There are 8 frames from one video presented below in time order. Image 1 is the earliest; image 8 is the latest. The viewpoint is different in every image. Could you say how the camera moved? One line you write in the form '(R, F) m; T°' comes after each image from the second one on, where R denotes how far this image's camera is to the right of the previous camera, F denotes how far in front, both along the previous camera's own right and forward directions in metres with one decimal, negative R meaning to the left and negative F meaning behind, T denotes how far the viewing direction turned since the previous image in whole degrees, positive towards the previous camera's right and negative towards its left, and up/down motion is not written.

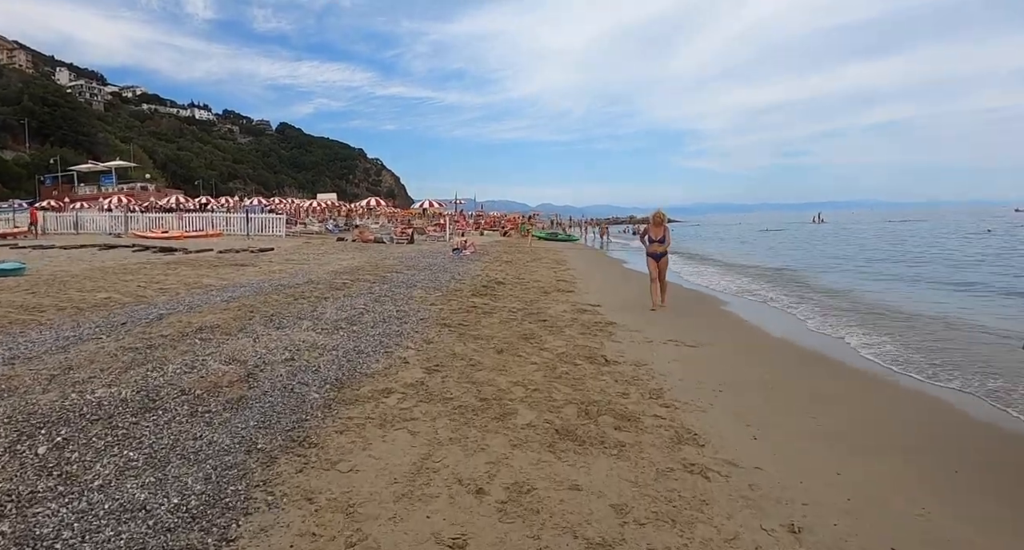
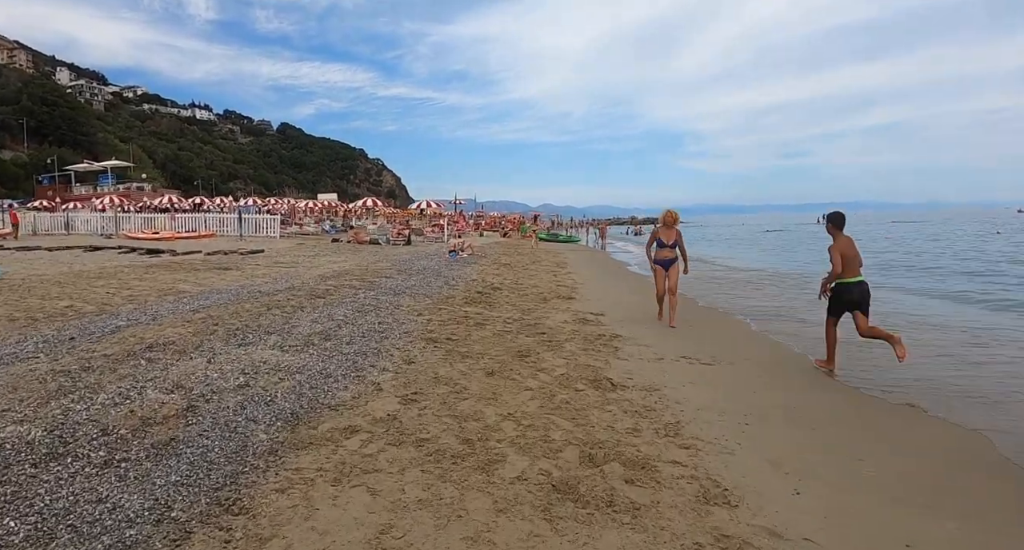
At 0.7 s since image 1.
(+0.1, +0.9) m; 0°
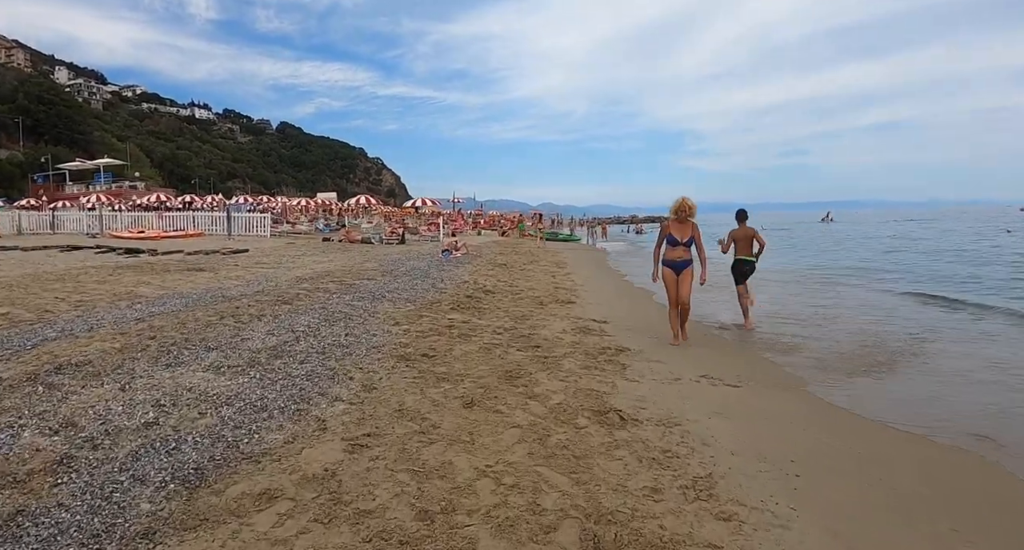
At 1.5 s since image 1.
(+0.2, +1.1) m; 0°
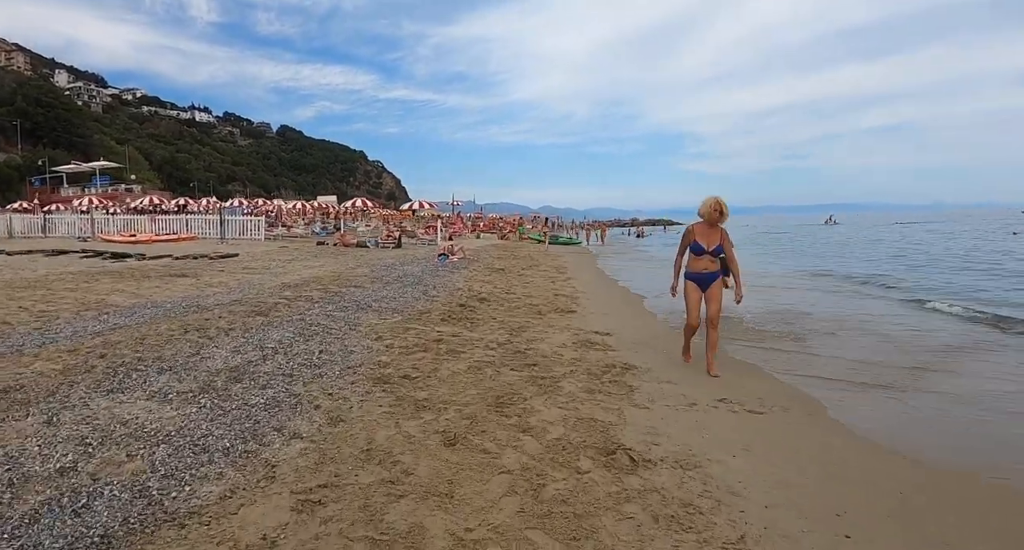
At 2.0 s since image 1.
(+0.1, +0.7) m; 0°
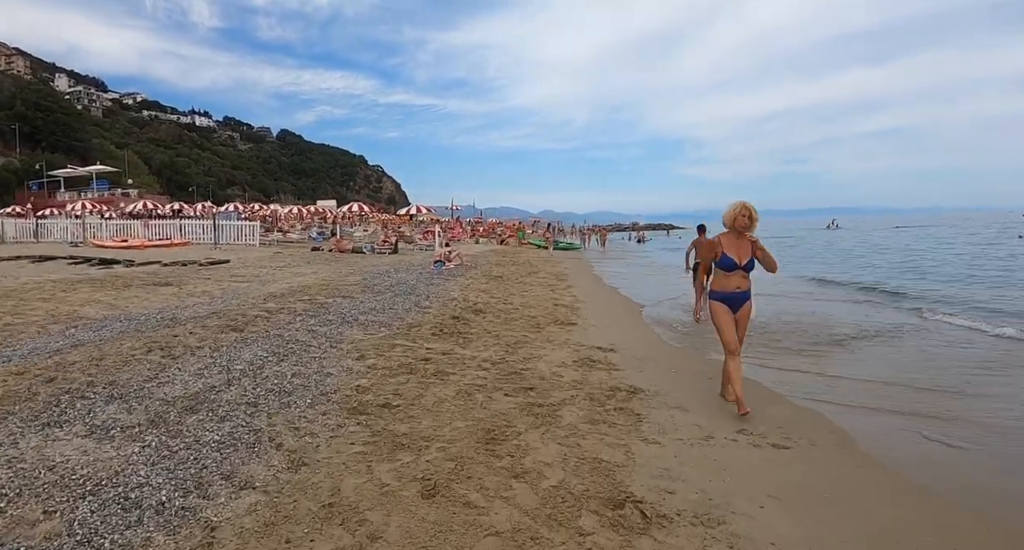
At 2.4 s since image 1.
(+0.1, +0.6) m; 0°
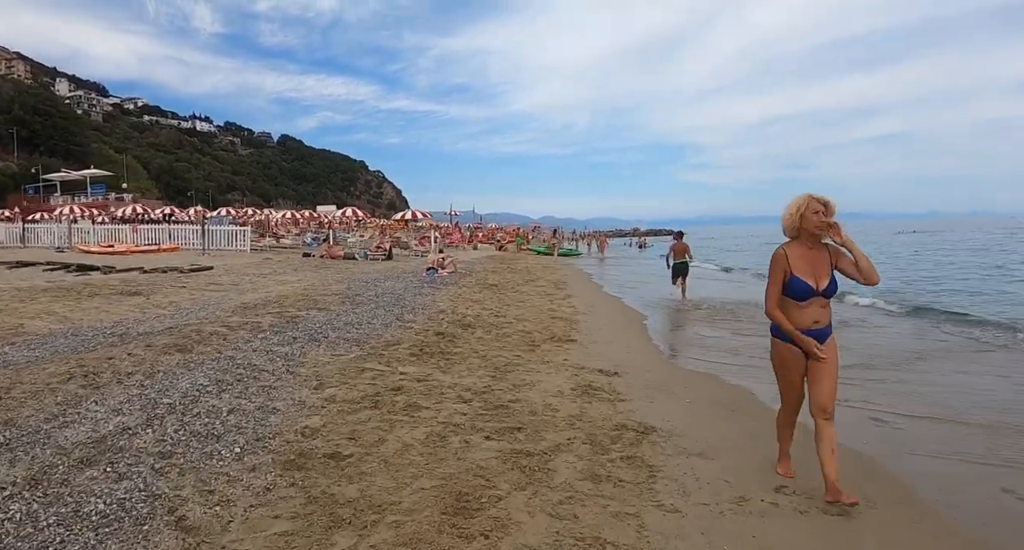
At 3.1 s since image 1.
(+0.1, +0.9) m; 0°
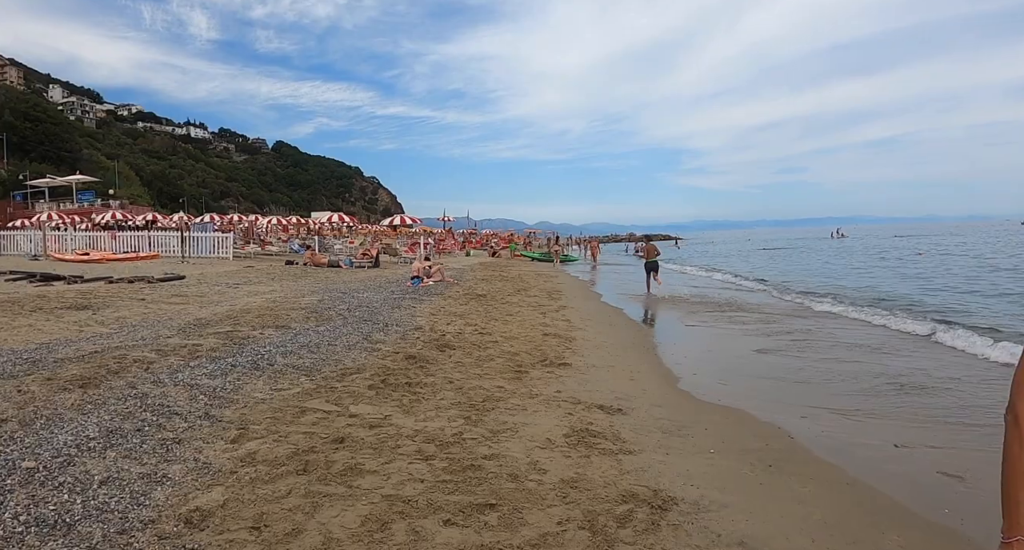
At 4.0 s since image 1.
(+0.2, +1.1) m; 0°
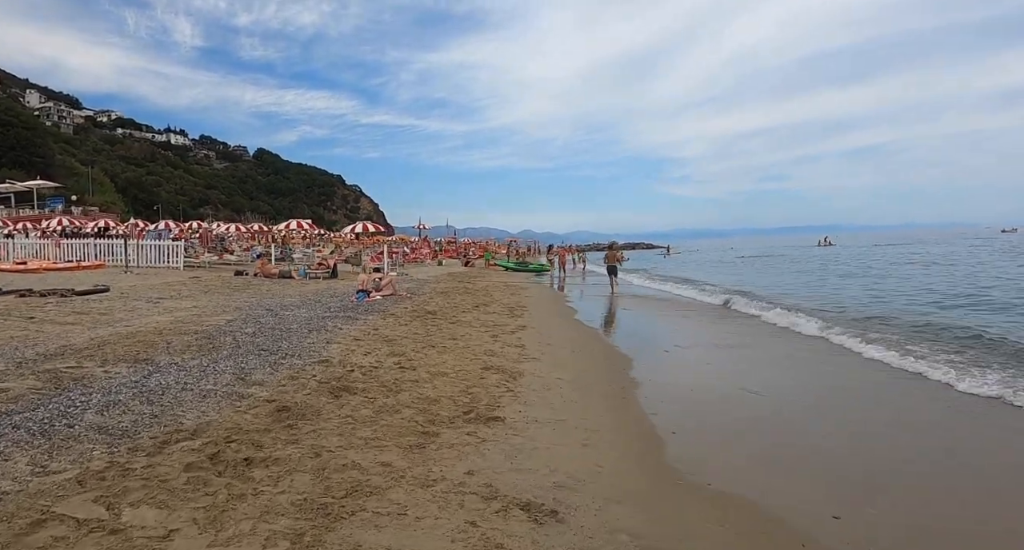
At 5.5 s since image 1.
(+0.7, +1.7) m; +1°
